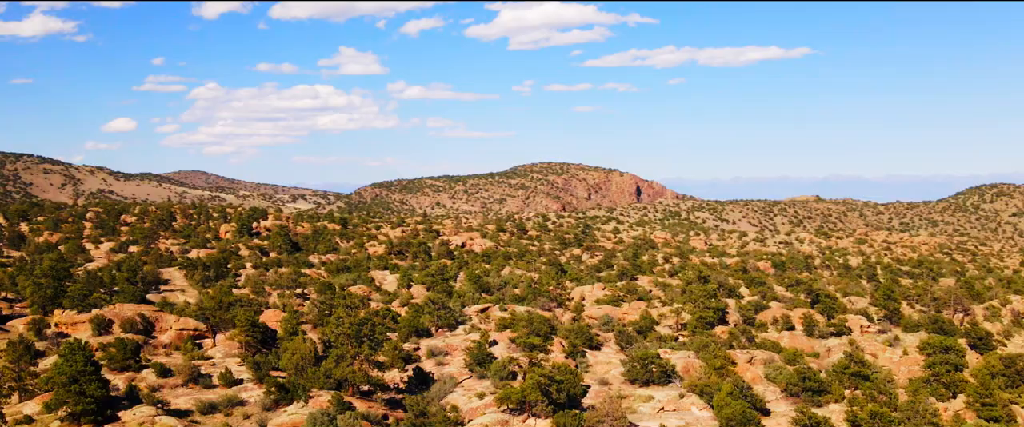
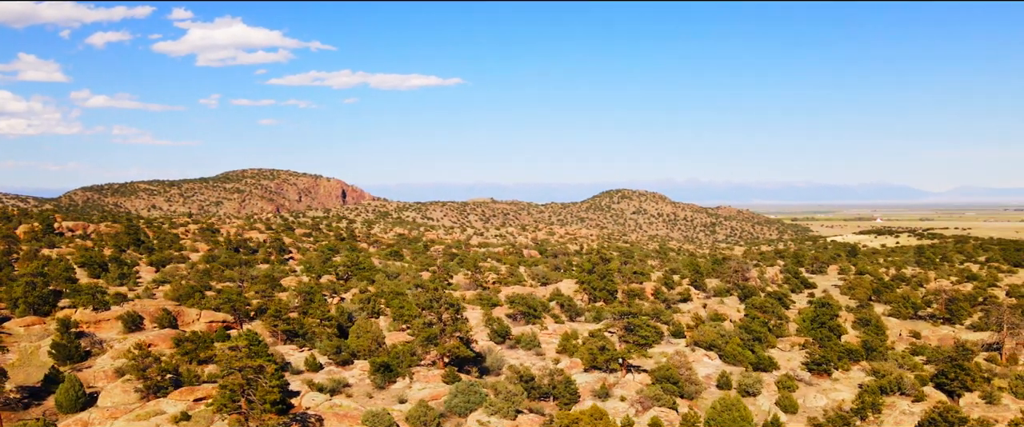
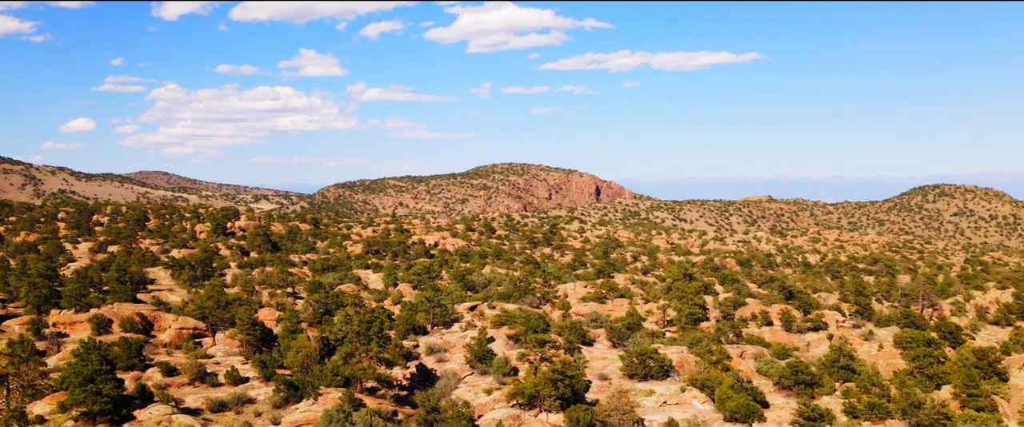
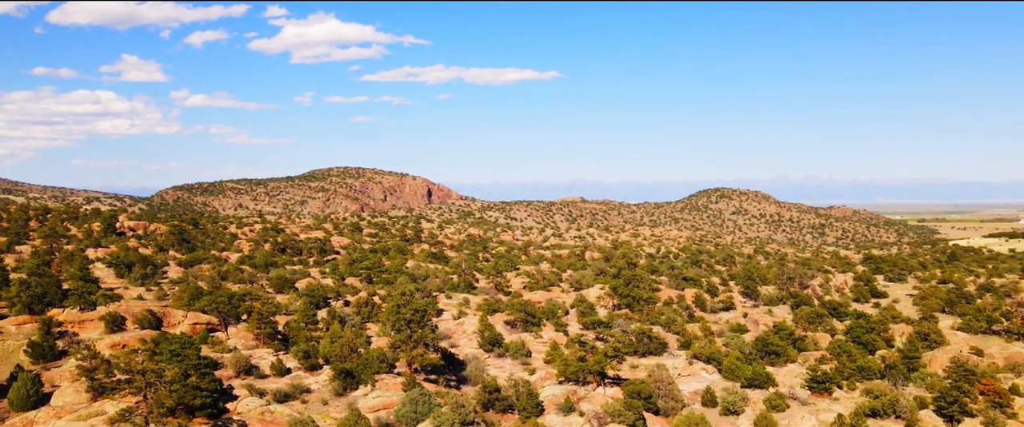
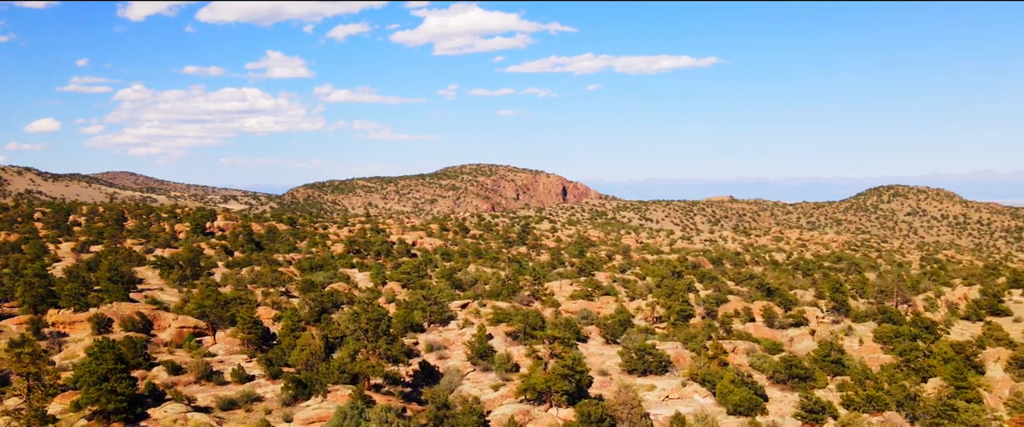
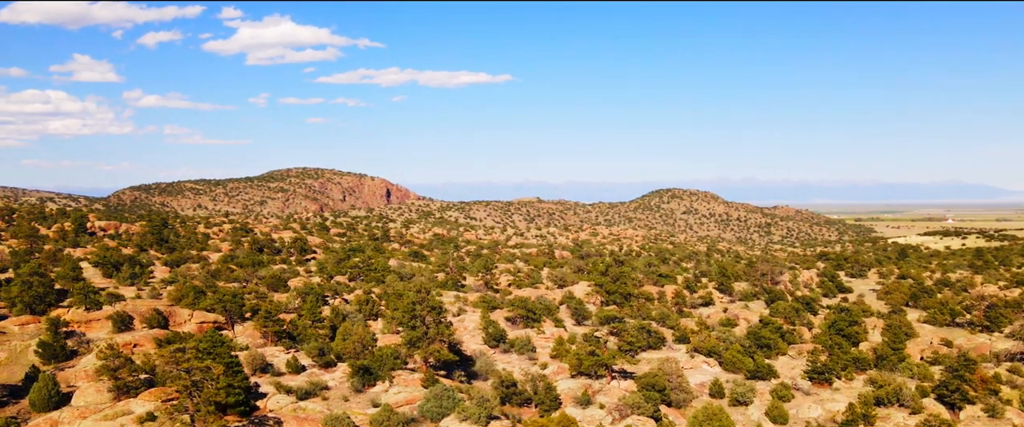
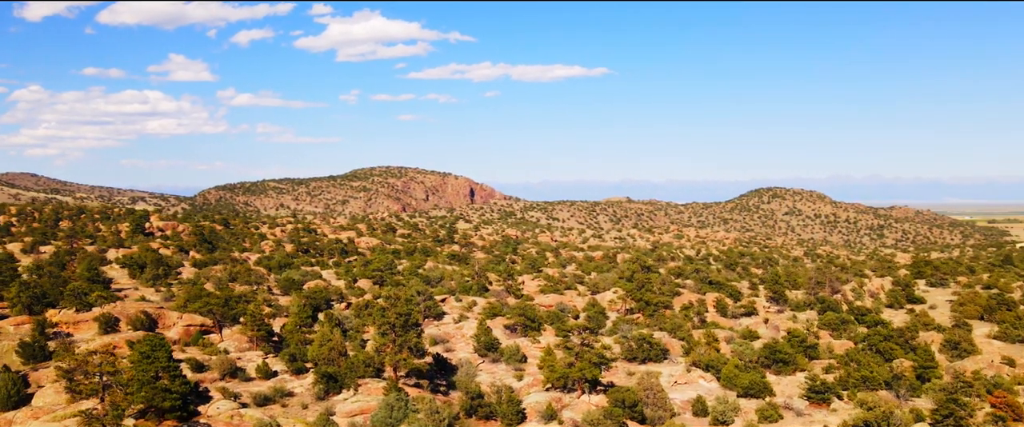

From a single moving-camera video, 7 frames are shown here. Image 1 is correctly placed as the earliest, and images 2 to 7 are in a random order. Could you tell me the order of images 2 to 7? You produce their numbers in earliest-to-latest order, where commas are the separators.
3, 5, 7, 4, 6, 2
